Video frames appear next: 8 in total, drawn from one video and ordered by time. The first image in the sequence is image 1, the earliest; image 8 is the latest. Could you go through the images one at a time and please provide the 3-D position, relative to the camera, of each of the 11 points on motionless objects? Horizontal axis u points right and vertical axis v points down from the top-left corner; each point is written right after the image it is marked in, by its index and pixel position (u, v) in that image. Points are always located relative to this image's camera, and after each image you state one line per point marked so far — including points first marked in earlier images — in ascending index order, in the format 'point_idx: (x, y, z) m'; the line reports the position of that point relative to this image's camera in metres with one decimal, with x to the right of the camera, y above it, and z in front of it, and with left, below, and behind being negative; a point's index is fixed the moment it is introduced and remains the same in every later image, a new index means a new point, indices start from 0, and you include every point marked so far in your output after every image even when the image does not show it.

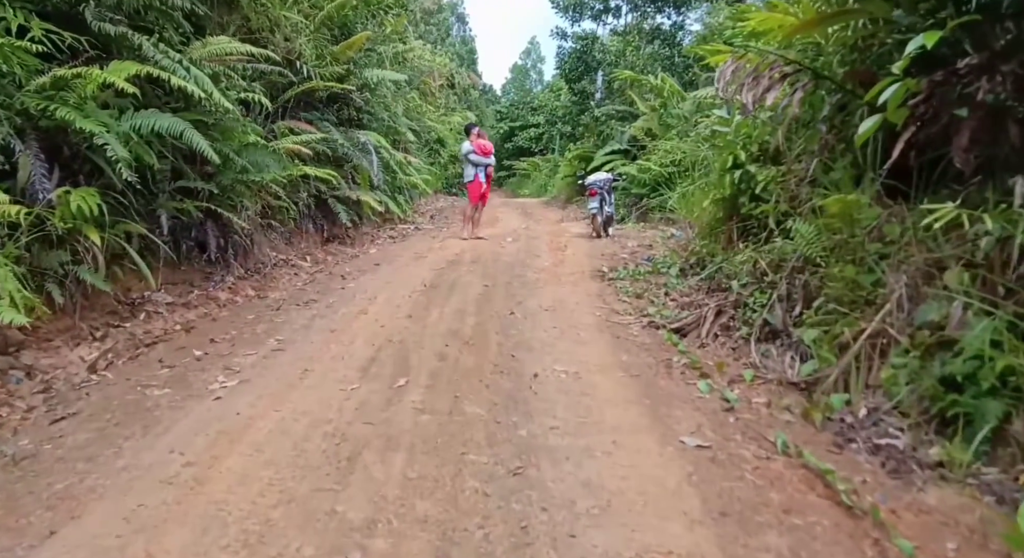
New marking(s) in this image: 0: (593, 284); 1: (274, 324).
0: (+0.8, -0.1, +6.7) m
1: (-1.6, -0.3, +4.9) m
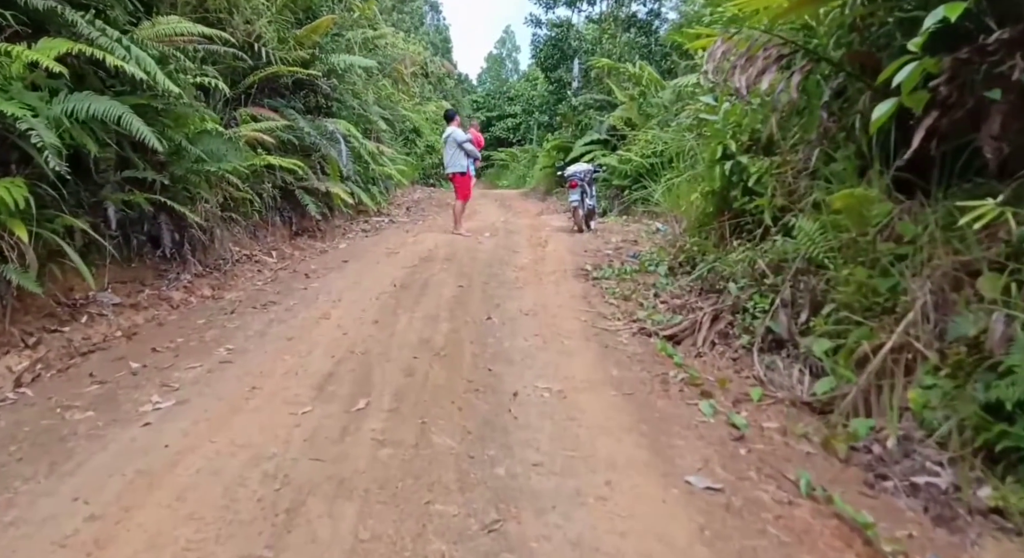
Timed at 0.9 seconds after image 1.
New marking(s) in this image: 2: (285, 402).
0: (+0.6, -0.1, +6.3) m
1: (-1.8, -0.3, +4.4) m
2: (-1.0, -0.5, +3.1) m
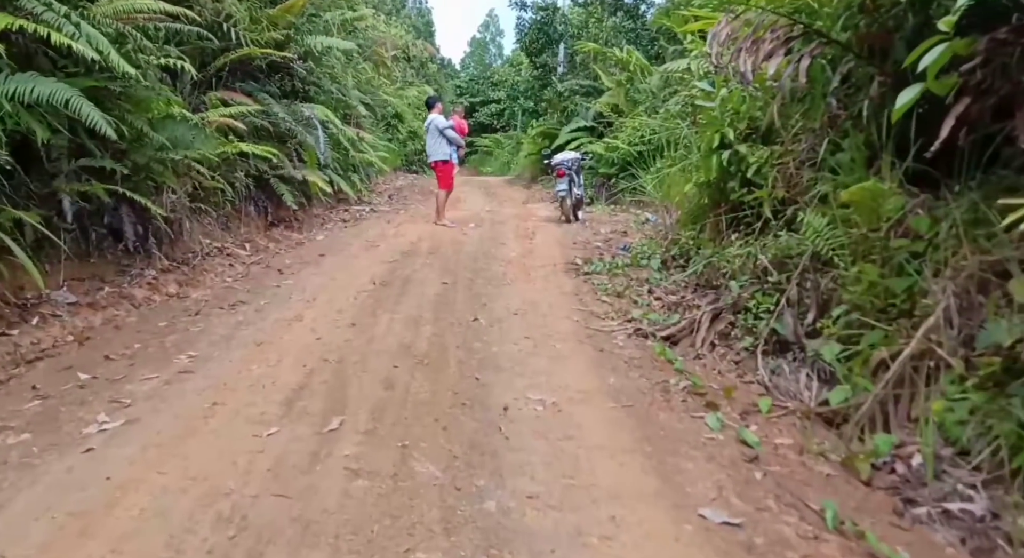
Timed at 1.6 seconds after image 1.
0: (+0.5, 0.0, +6.0) m
1: (-1.8, -0.3, +4.0) m
2: (-1.0, -0.5, +2.8) m
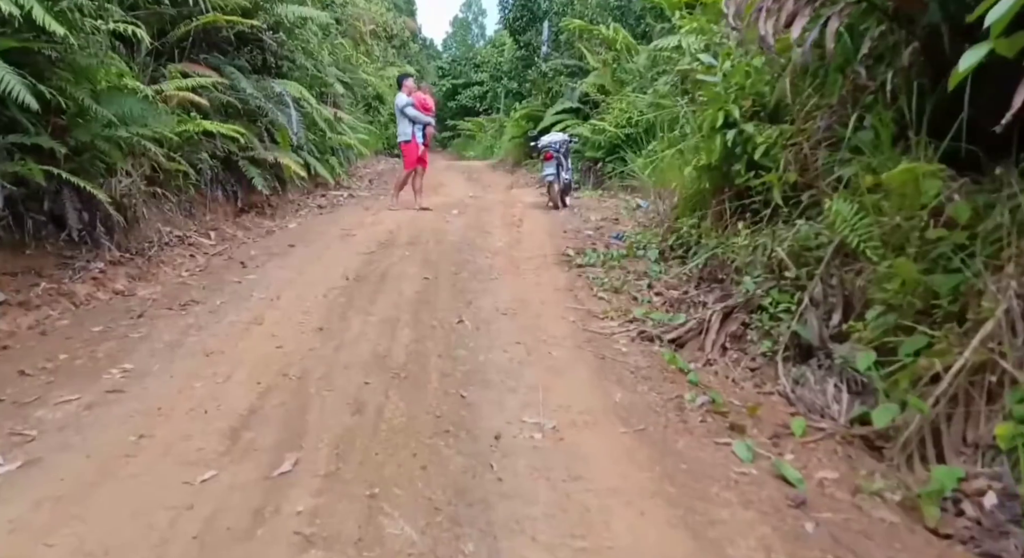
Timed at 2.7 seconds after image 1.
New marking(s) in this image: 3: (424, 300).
0: (+0.4, 0.0, +5.5) m
1: (-1.9, -0.3, +3.5) m
2: (-1.0, -0.6, +2.2) m
3: (-0.5, -0.1, +4.4) m
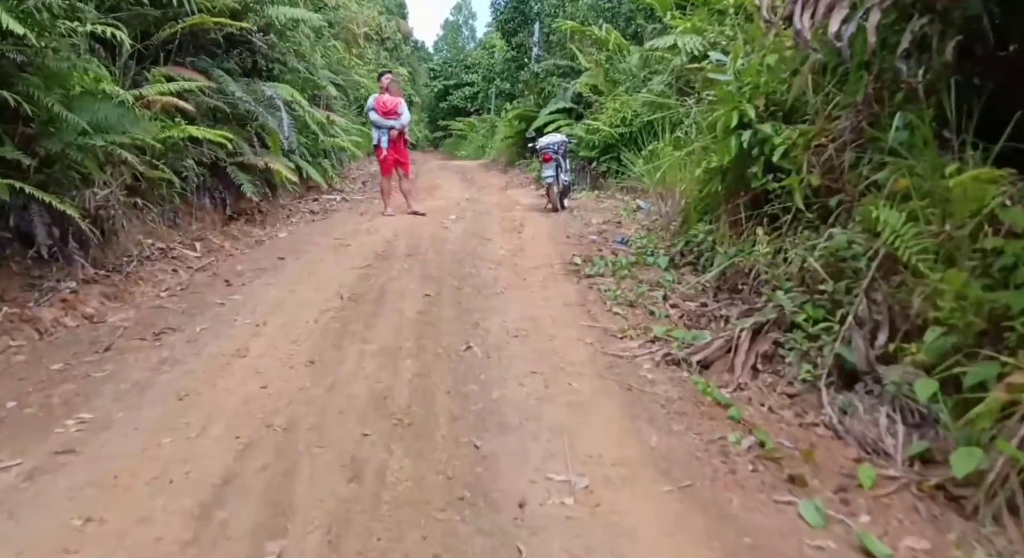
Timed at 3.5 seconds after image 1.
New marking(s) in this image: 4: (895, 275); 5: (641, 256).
0: (+0.4, -0.1, +5.1) m
1: (-1.8, -0.5, +3.1) m
2: (-1.0, -0.7, +1.8) m
3: (-0.5, -0.2, +3.9) m
4: (+1.9, 0.0, +3.5) m
5: (+1.1, +0.2, +6.0) m
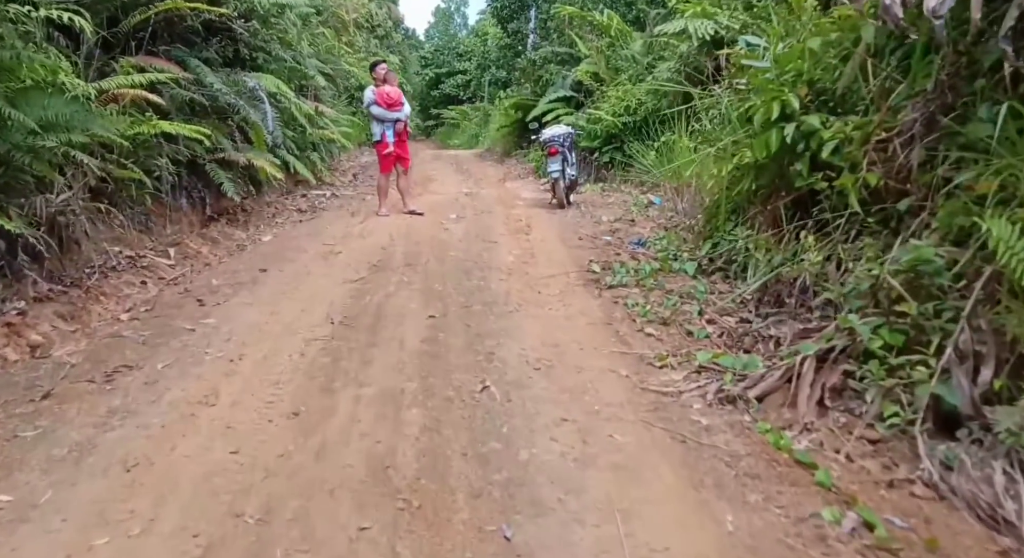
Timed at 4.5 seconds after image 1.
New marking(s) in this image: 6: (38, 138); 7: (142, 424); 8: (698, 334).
0: (+0.5, -0.1, +4.5) m
1: (-1.7, -0.6, +2.5) m
2: (-0.8, -0.8, +1.2) m
3: (-0.4, -0.3, +3.3) m
4: (+2.0, -0.1, +2.9) m
5: (+1.2, +0.1, +5.4) m
6: (-2.8, +0.8, +4.2) m
7: (-1.4, -0.5, +2.7) m
8: (+1.0, -0.3, +4.0) m
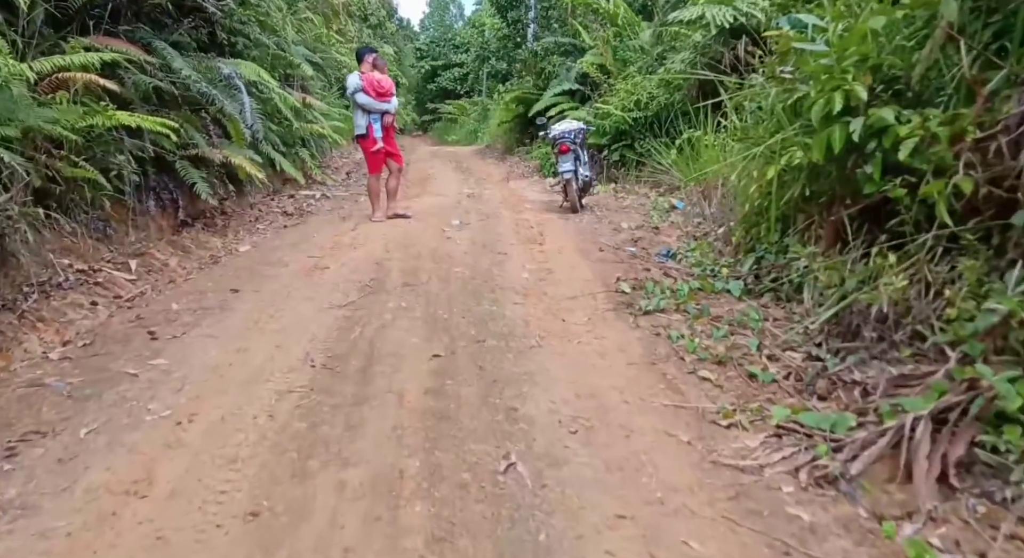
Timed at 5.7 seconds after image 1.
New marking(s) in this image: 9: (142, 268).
0: (+0.6, -0.3, +3.7) m
1: (-1.6, -0.7, +1.7) m
2: (-0.7, -1.0, +0.5) m
3: (-0.3, -0.5, +2.6) m
4: (+2.1, -0.2, +2.2) m
5: (+1.3, 0.0, +4.7) m
6: (-2.7, +0.7, +3.4) m
7: (-1.3, -0.7, +1.9) m
8: (+1.1, -0.4, +3.3) m
9: (-2.6, 0.0, +4.9) m
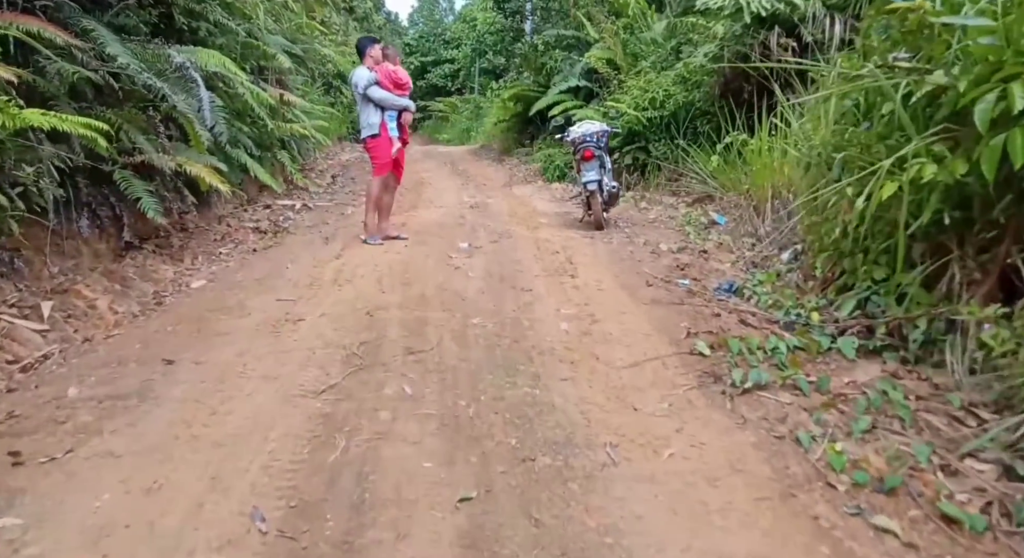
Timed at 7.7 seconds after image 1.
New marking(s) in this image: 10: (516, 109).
0: (+0.8, -0.5, +2.6) m
1: (-1.4, -1.0, +0.5) m
2: (-0.5, -1.3, -0.7) m
3: (-0.1, -0.7, +1.4) m
4: (+2.3, -0.5, +1.1) m
5: (+1.5, -0.3, +3.6) m
6: (-2.5, +0.4, +2.2) m
7: (-1.1, -0.9, +0.8) m
8: (+1.3, -0.7, +2.1) m
9: (-2.4, -0.2, +3.7) m
10: (+0.2, +3.0, +12.8) m
